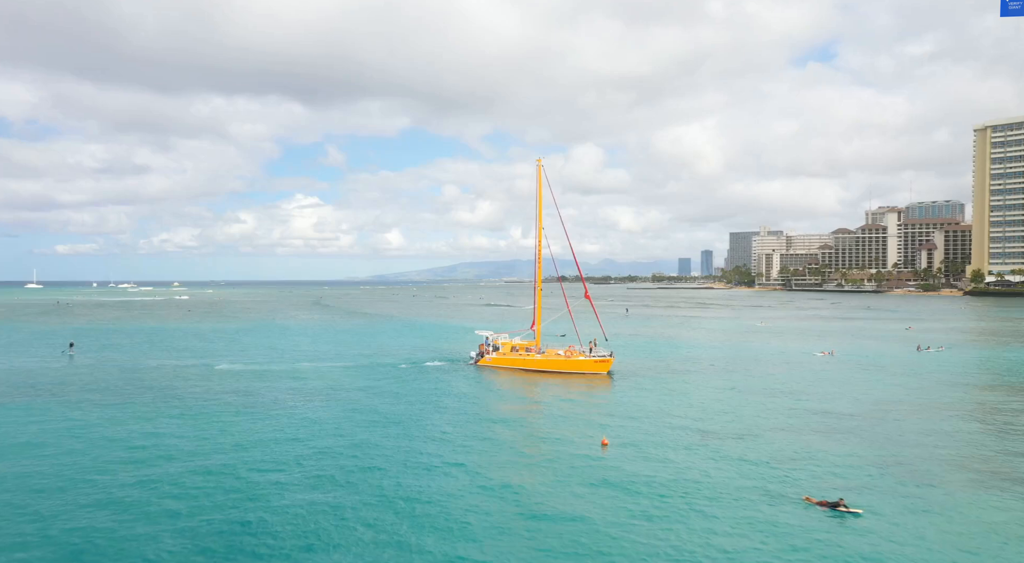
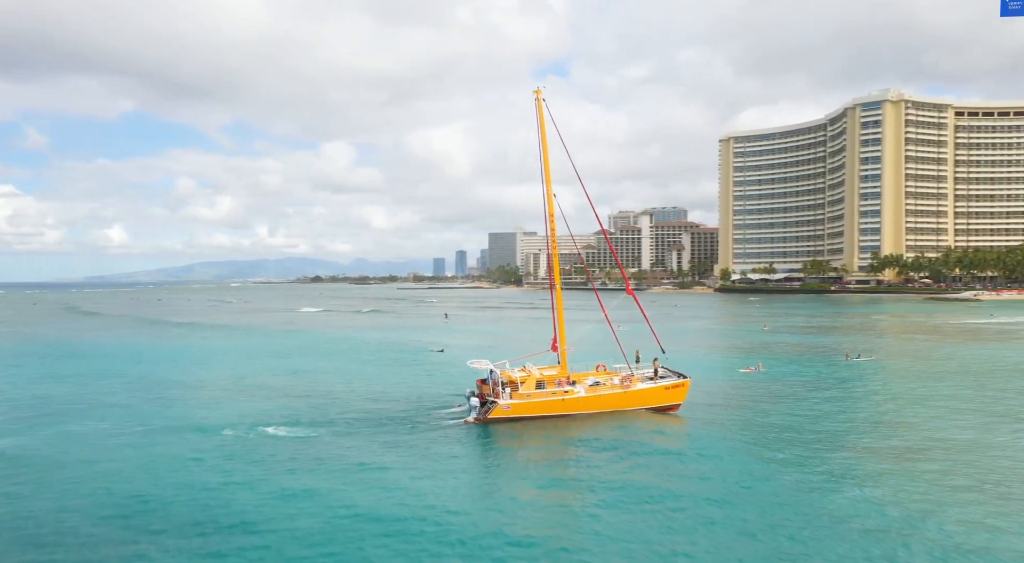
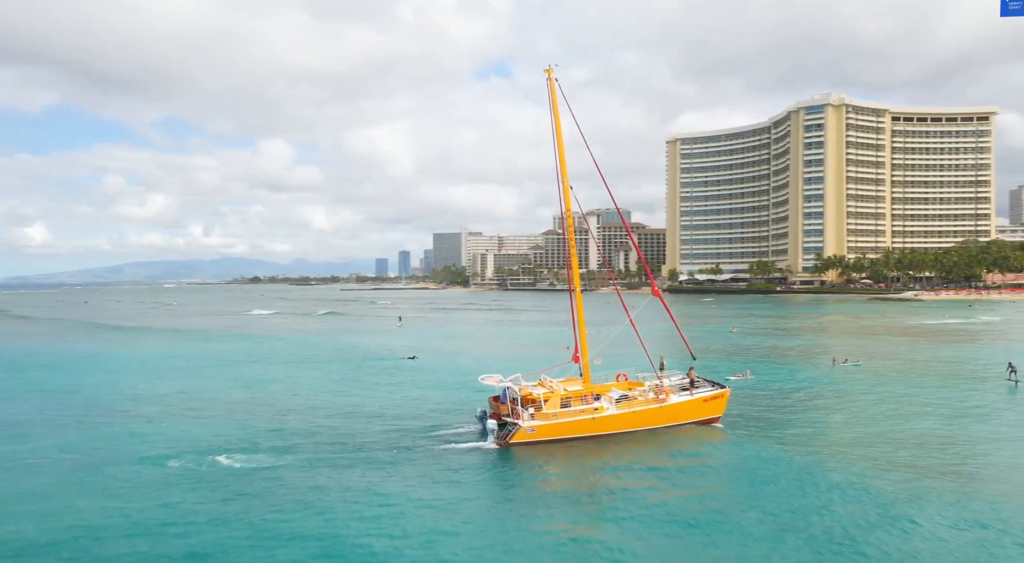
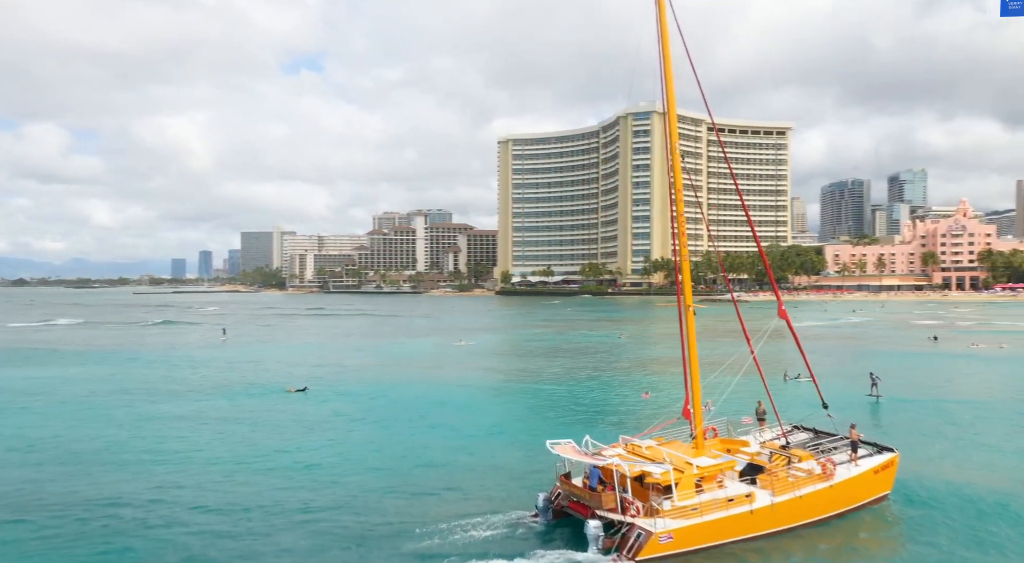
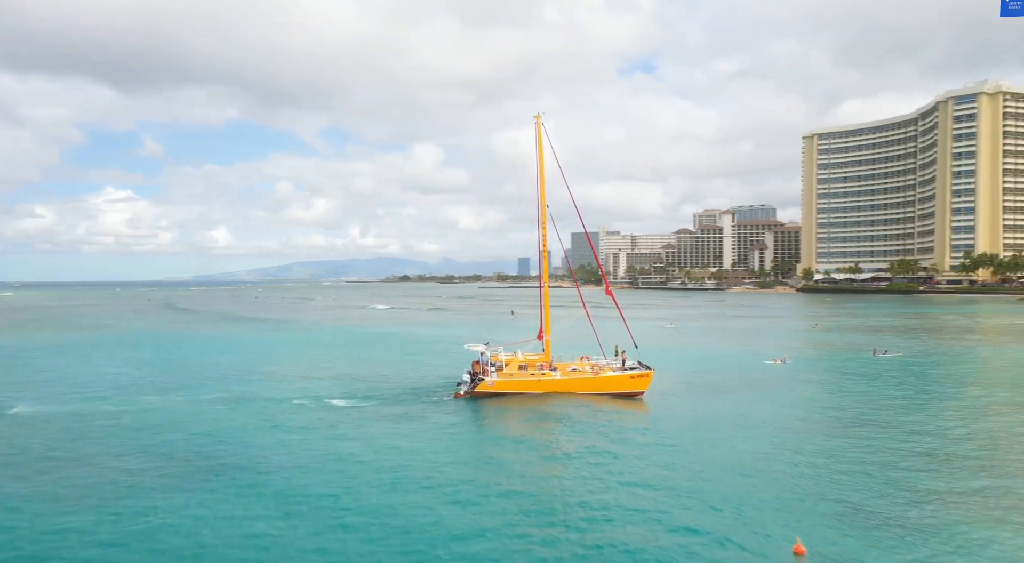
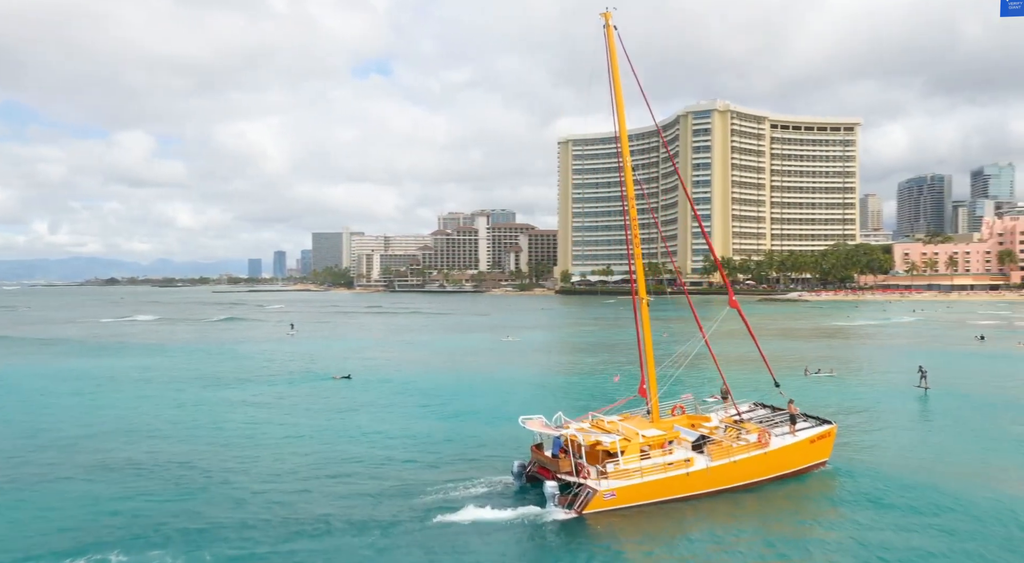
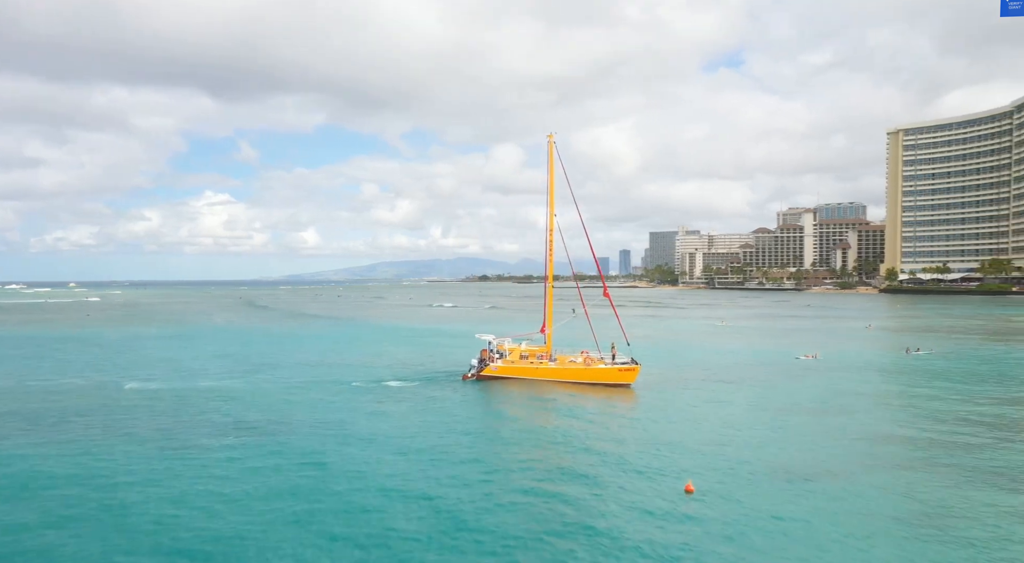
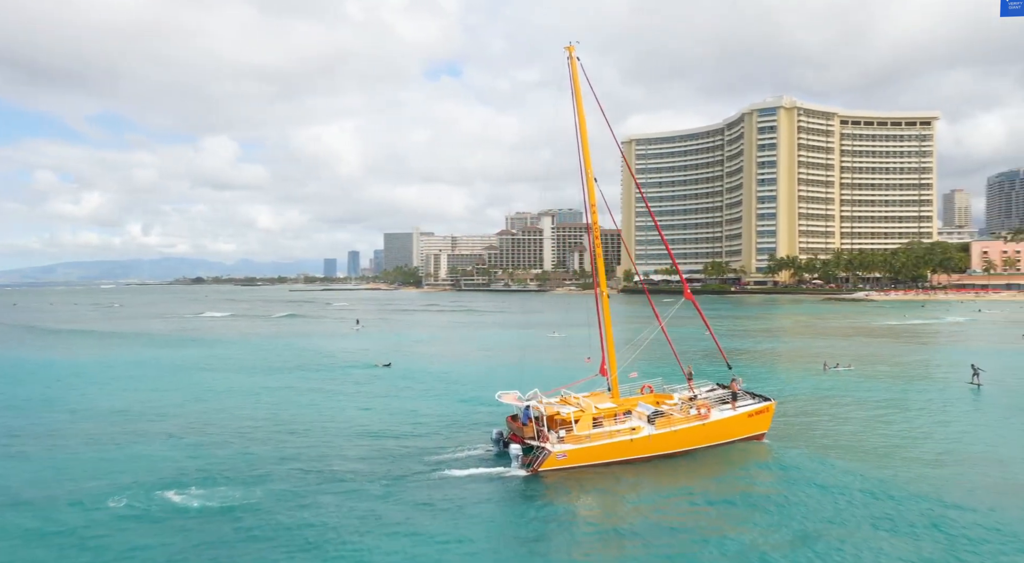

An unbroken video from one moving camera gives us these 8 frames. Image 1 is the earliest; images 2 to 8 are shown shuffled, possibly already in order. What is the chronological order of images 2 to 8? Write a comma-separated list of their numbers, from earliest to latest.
7, 5, 2, 3, 8, 6, 4
